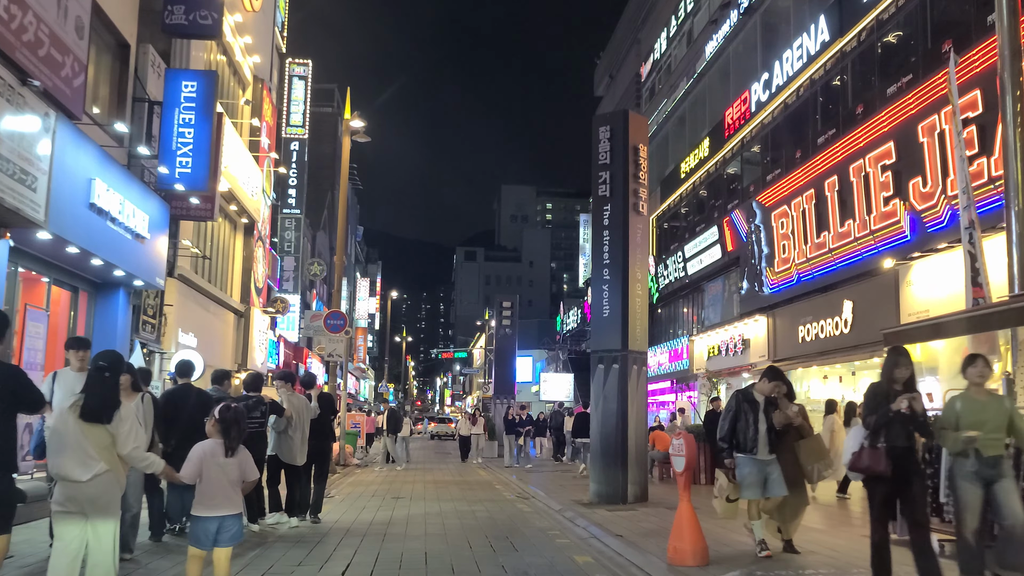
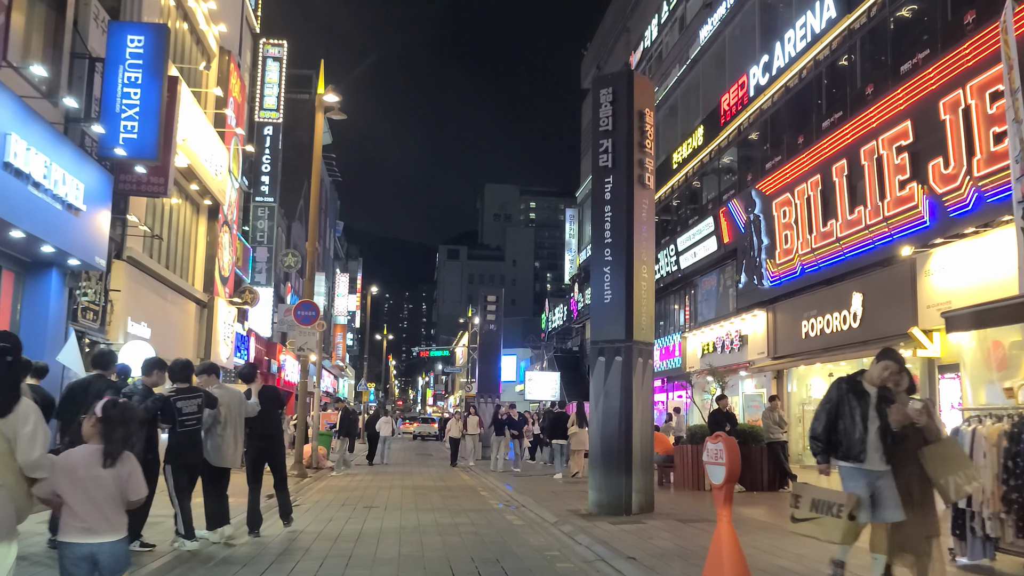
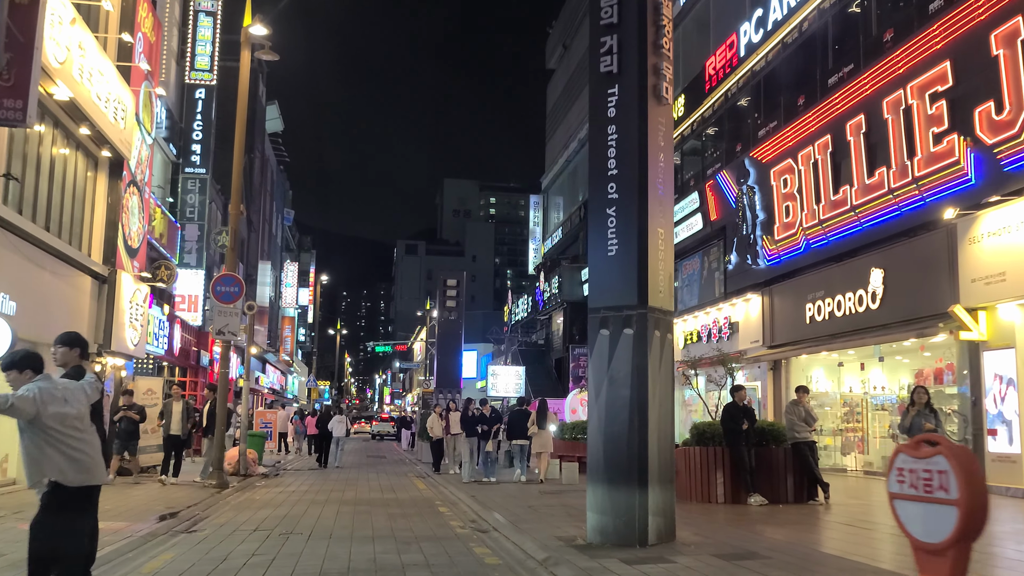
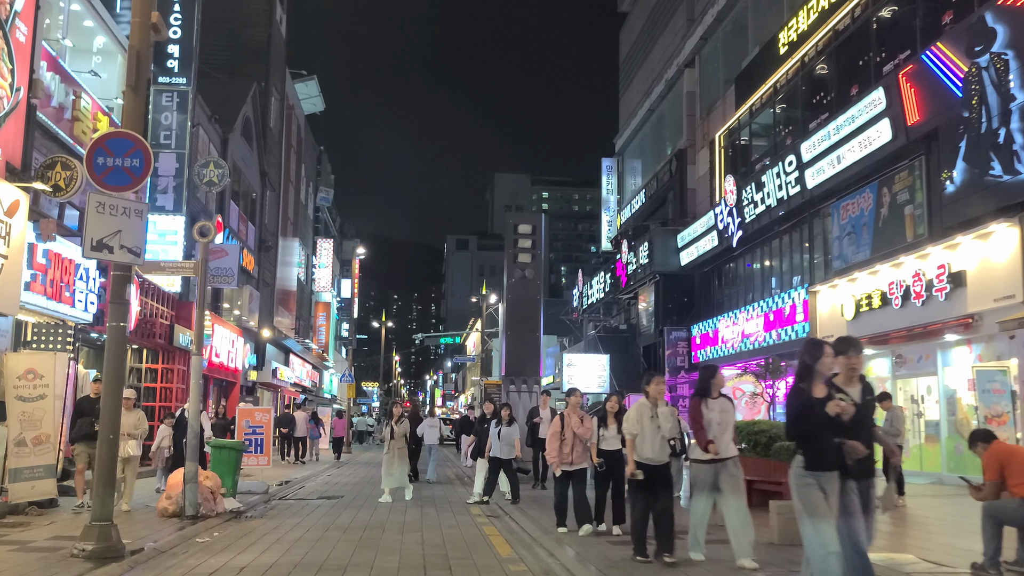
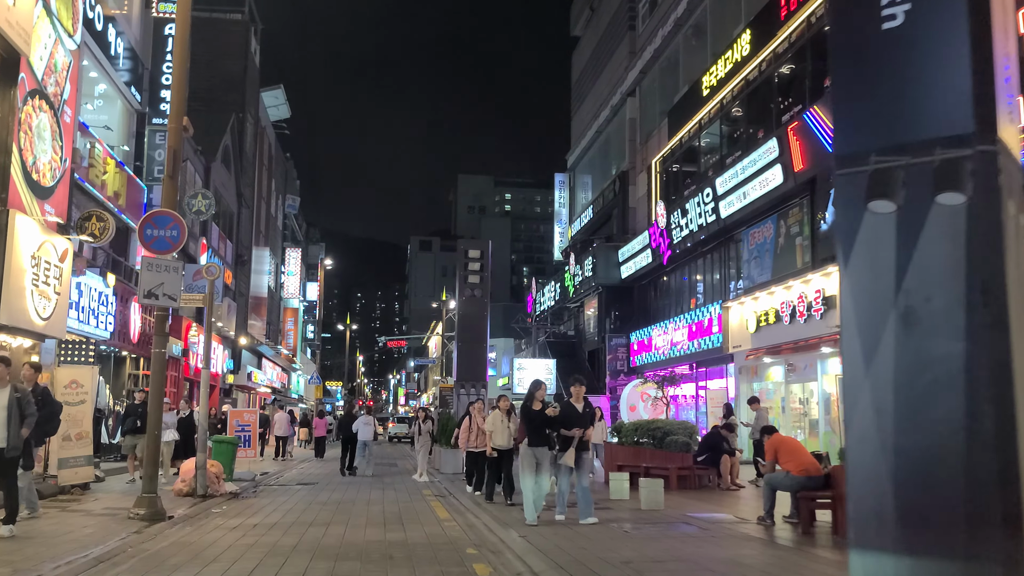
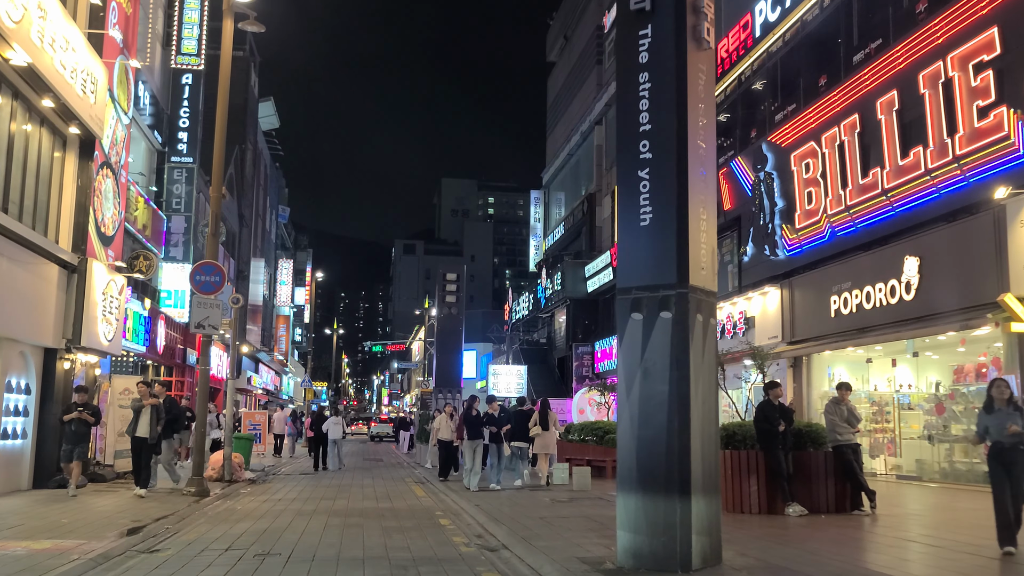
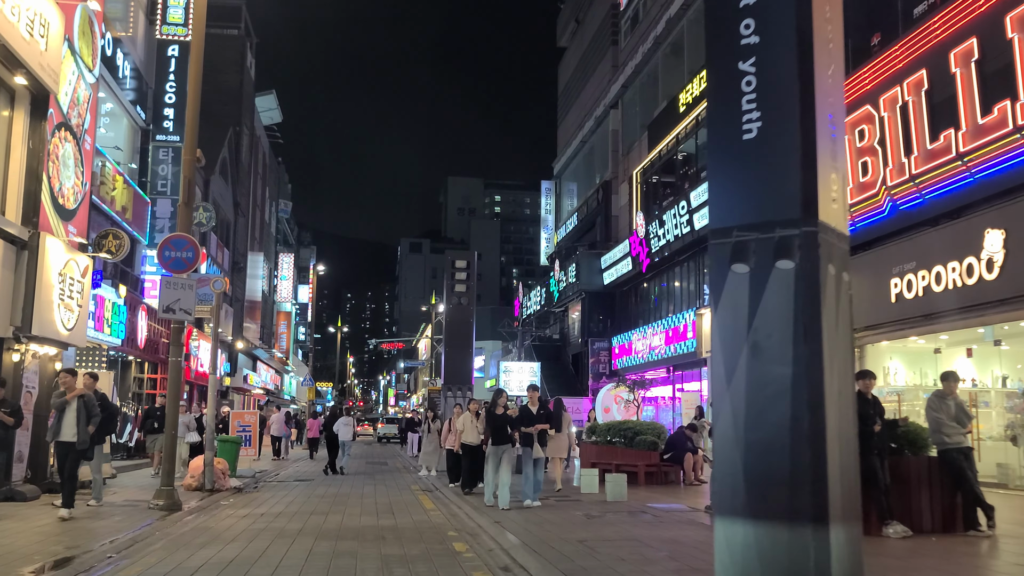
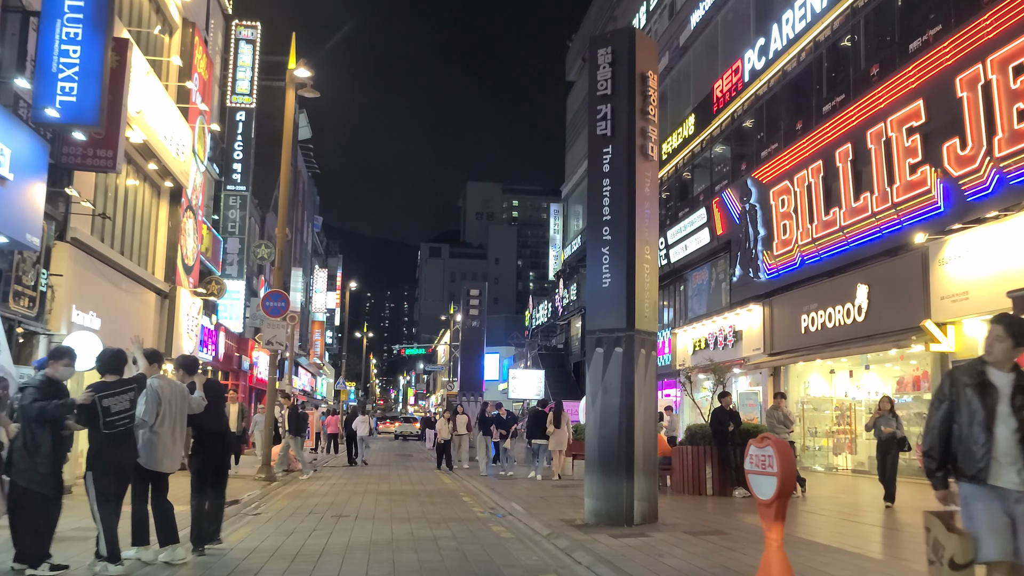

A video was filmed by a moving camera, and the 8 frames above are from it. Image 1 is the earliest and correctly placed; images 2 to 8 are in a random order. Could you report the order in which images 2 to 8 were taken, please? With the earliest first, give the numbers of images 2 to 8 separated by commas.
2, 8, 3, 6, 7, 5, 4
